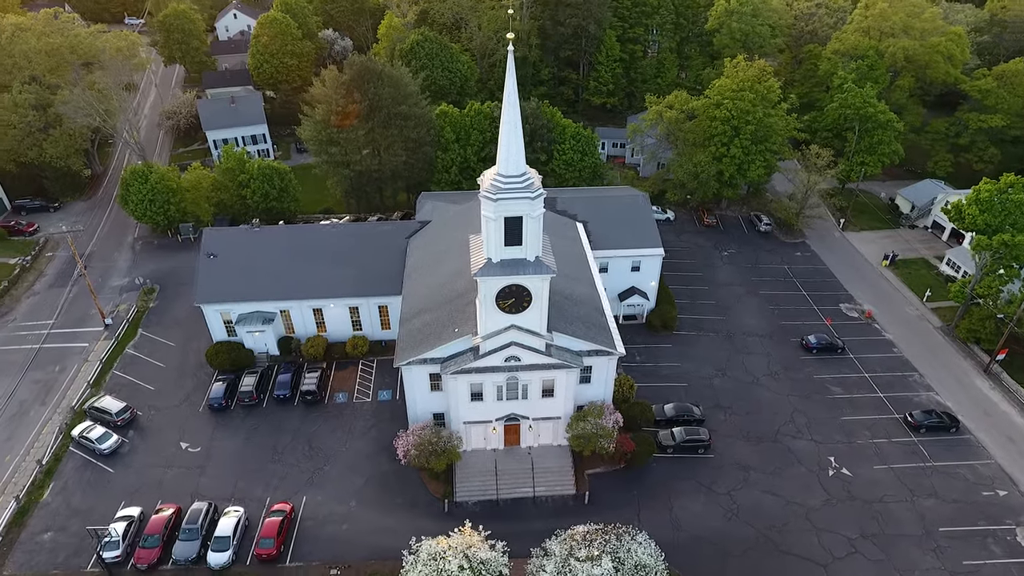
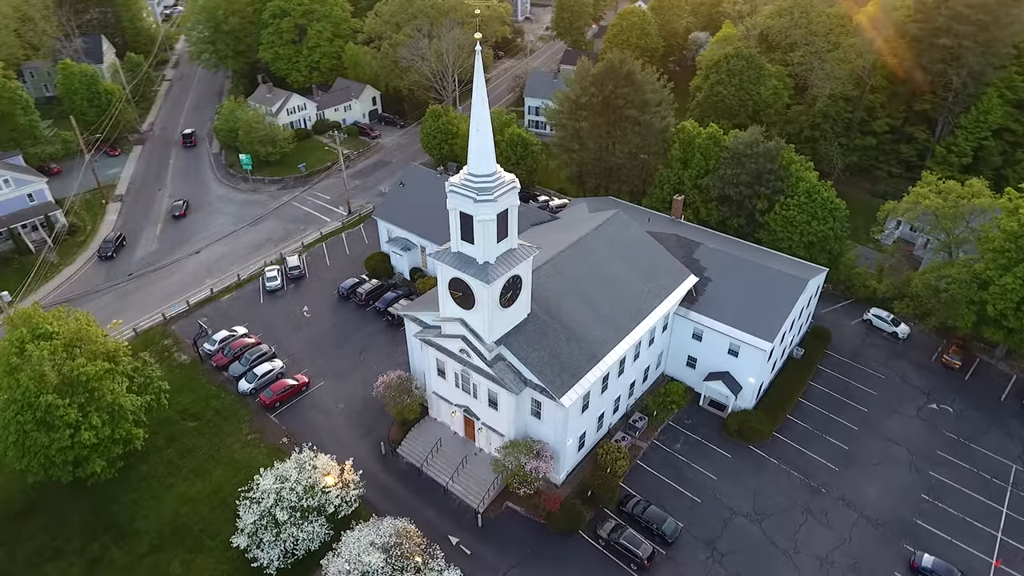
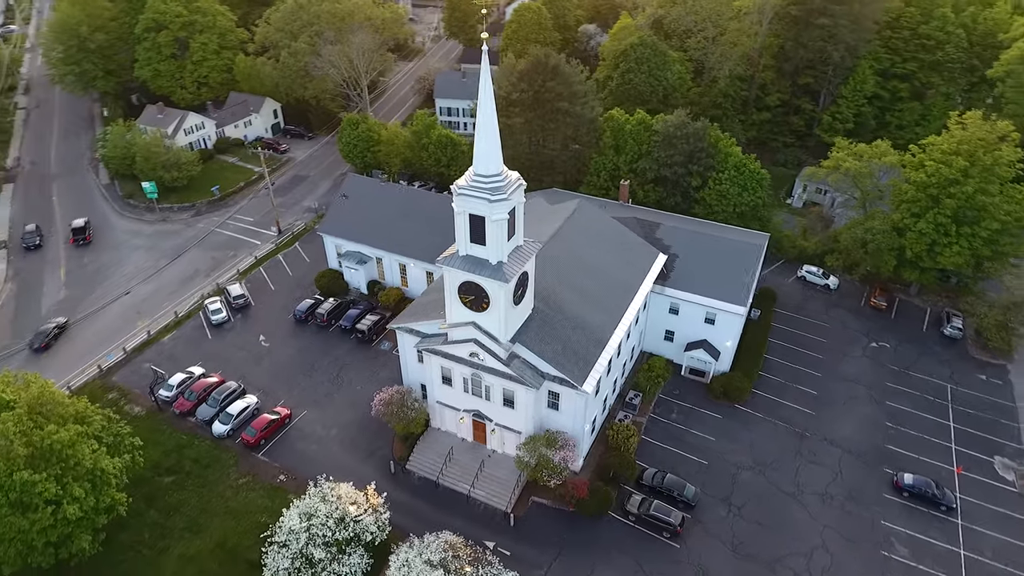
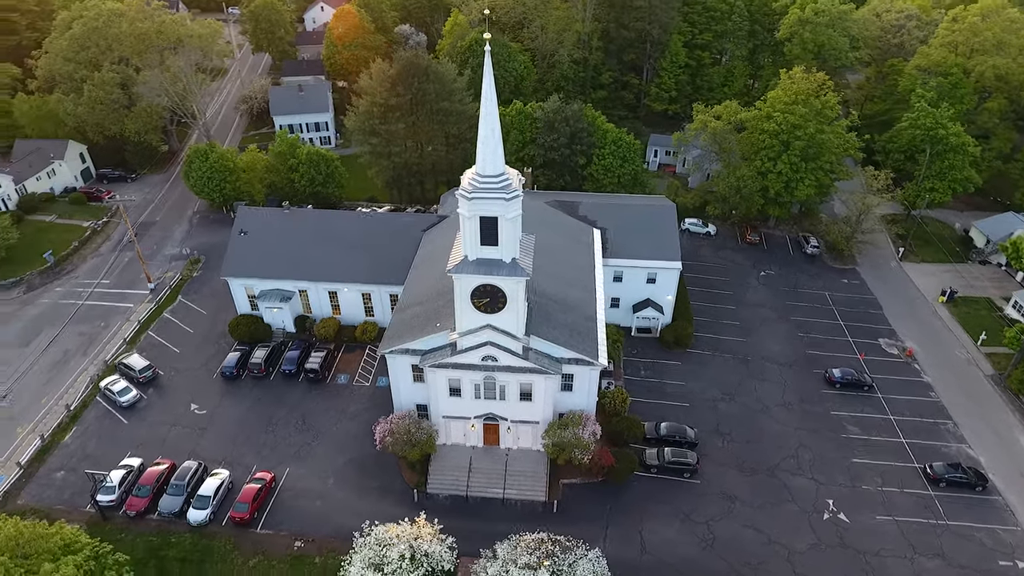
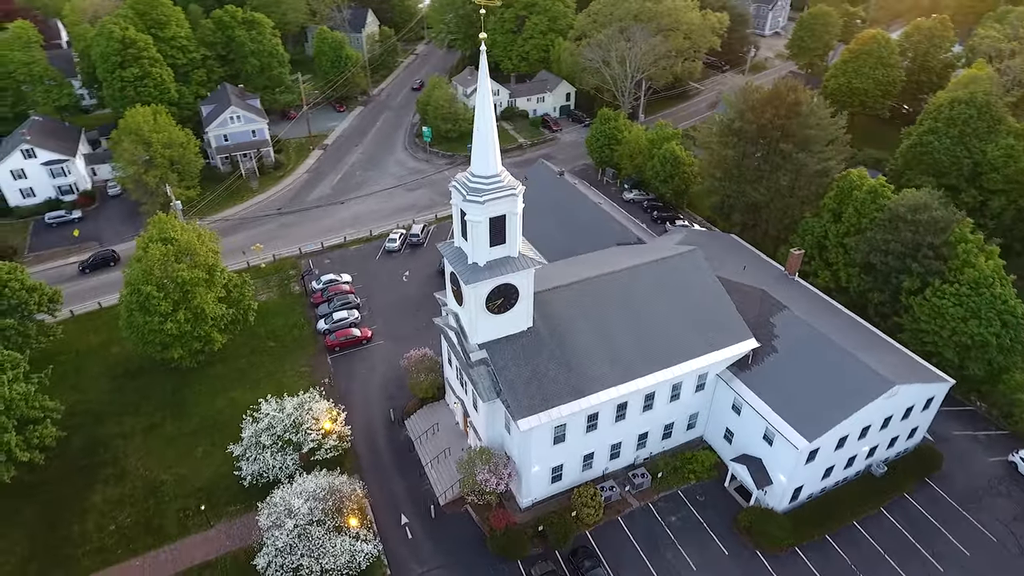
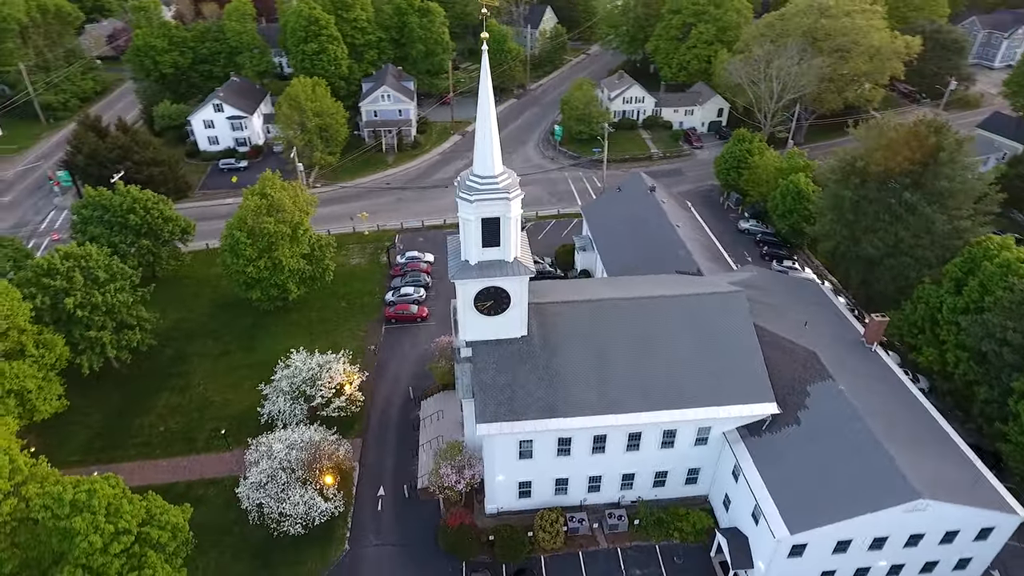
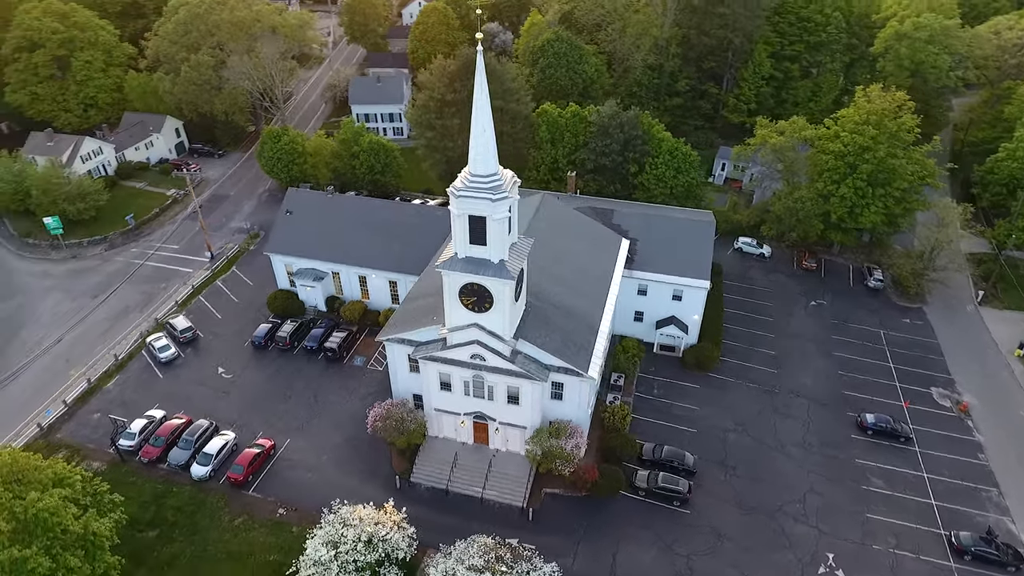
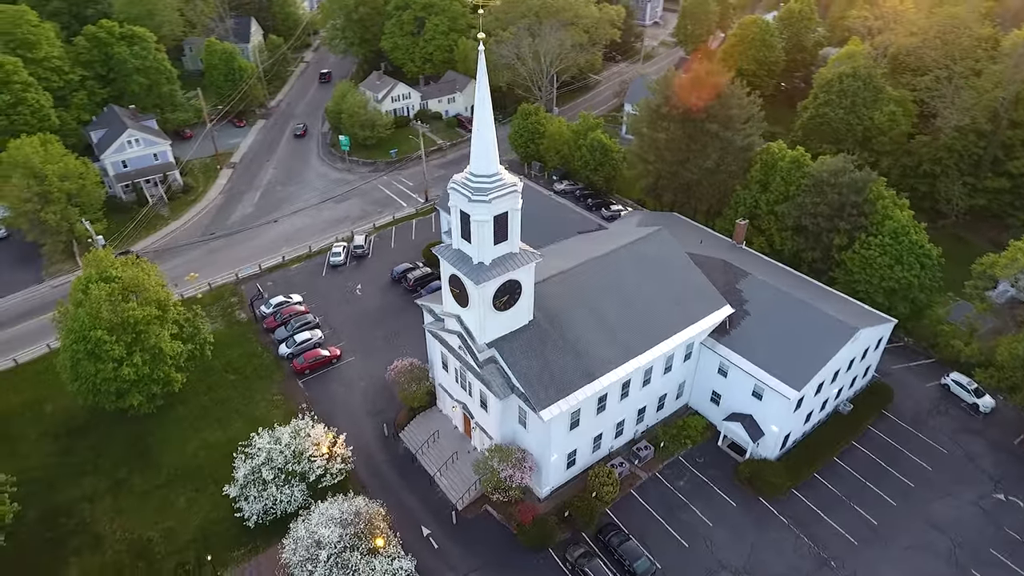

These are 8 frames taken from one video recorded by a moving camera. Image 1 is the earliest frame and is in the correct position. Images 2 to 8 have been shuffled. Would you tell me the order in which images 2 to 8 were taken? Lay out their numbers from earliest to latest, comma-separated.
4, 7, 3, 2, 8, 5, 6
